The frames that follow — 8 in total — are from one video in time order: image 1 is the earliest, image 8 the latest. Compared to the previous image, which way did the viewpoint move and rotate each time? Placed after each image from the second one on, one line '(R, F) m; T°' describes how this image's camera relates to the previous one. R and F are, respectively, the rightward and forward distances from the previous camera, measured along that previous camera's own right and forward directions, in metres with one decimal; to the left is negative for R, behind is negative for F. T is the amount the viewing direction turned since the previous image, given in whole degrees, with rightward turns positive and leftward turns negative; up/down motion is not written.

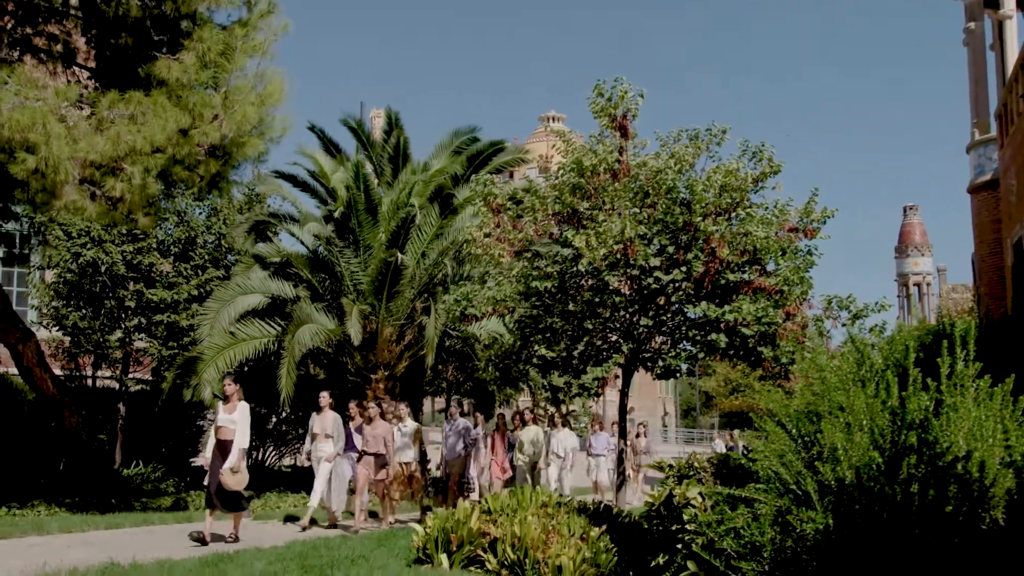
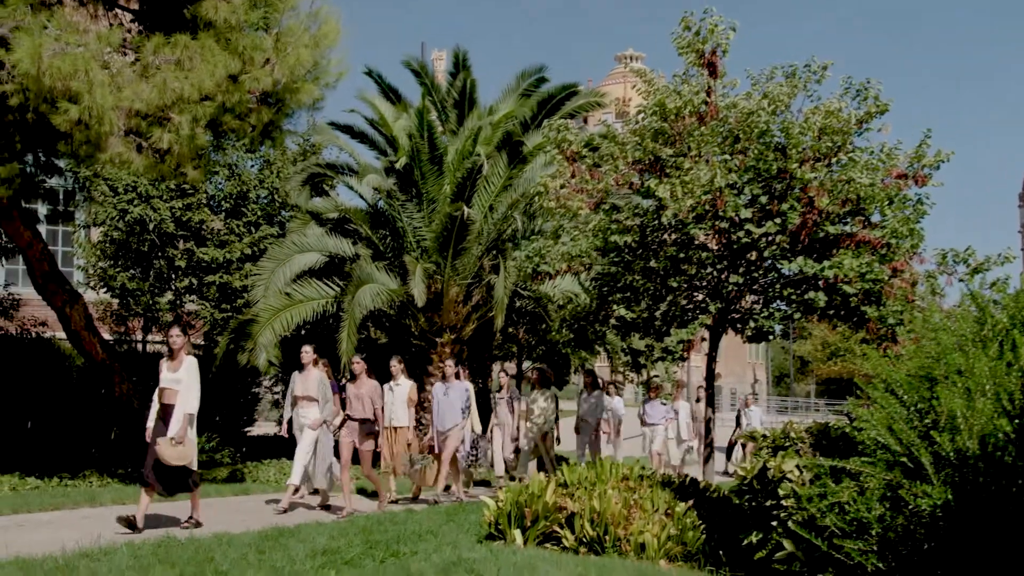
(-0.6, +1.1) m; -3°
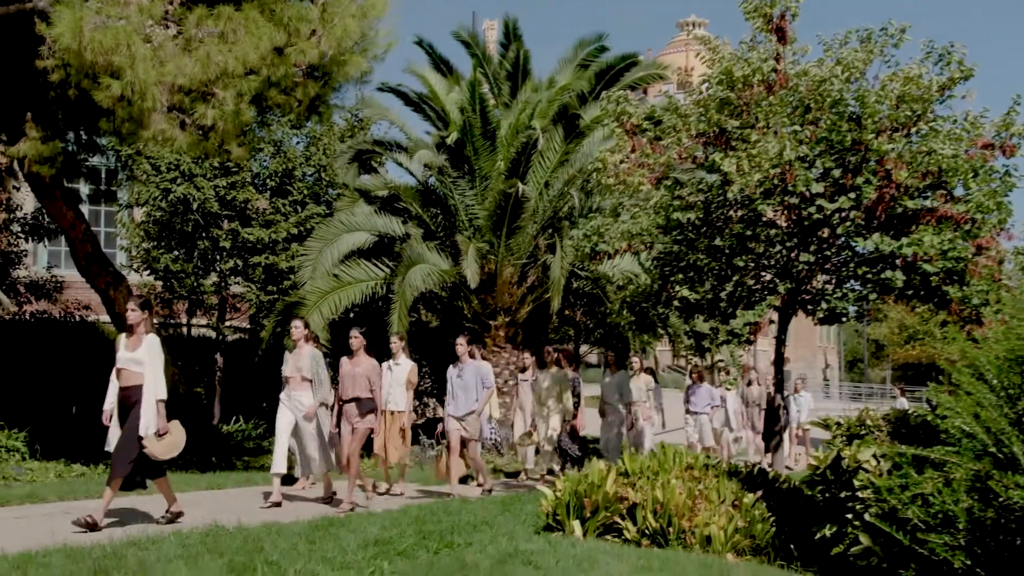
(-0.4, +0.6) m; -2°
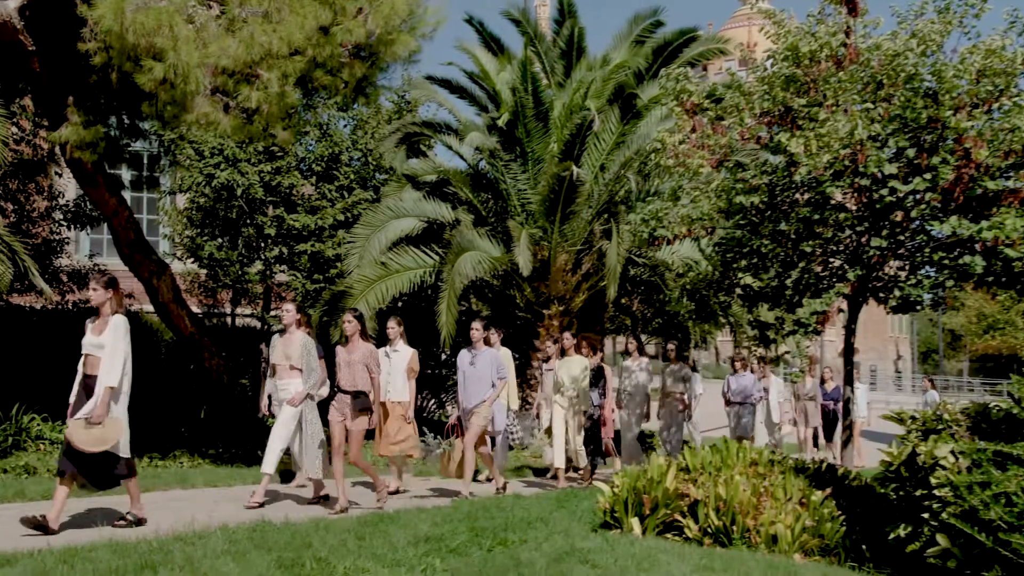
(-0.4, +0.5) m; -2°
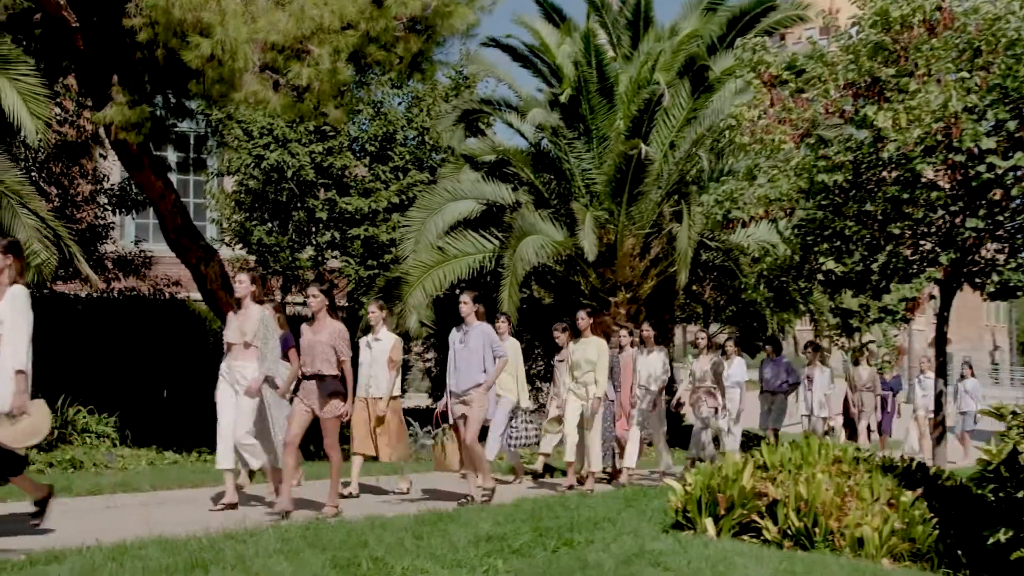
(-0.4, +0.6) m; -2°
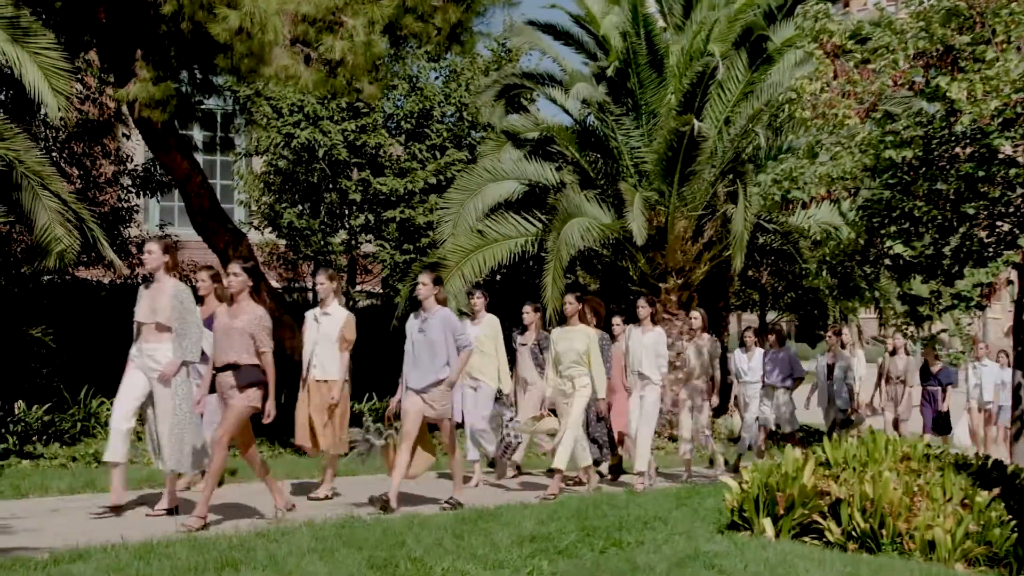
(-0.3, +0.6) m; -1°
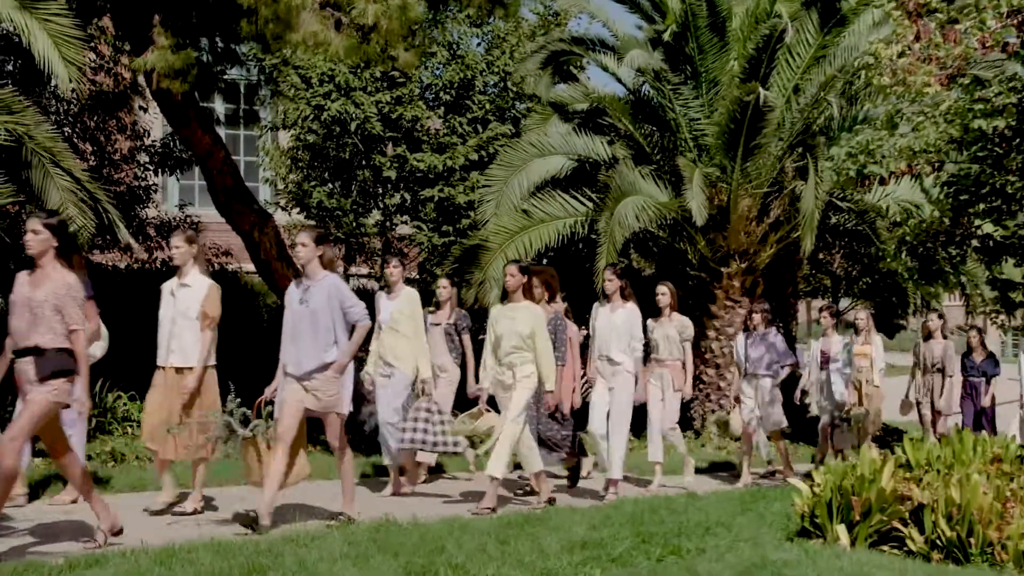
(-0.3, +0.8) m; -1°
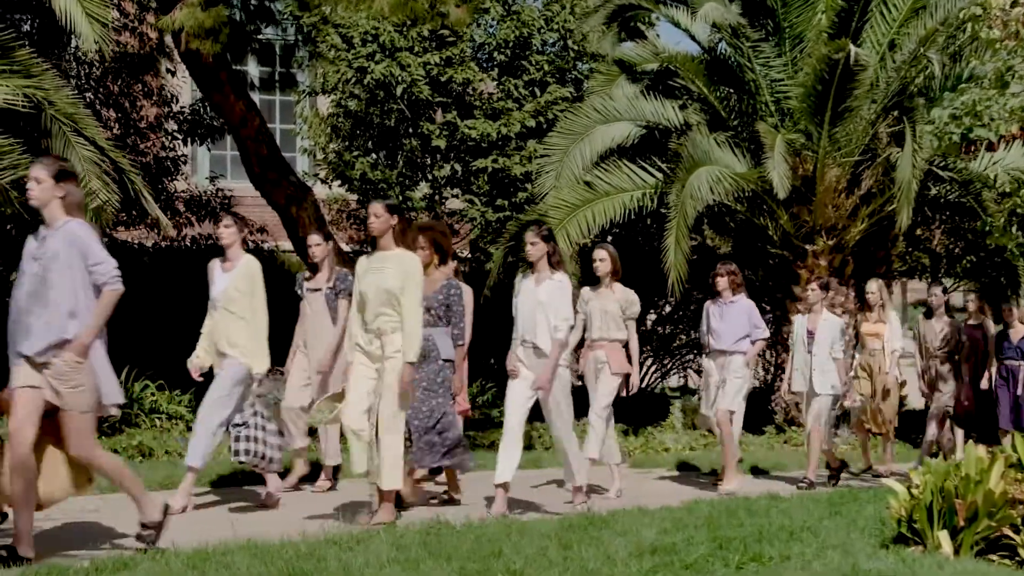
(-0.4, +0.9) m; -2°
